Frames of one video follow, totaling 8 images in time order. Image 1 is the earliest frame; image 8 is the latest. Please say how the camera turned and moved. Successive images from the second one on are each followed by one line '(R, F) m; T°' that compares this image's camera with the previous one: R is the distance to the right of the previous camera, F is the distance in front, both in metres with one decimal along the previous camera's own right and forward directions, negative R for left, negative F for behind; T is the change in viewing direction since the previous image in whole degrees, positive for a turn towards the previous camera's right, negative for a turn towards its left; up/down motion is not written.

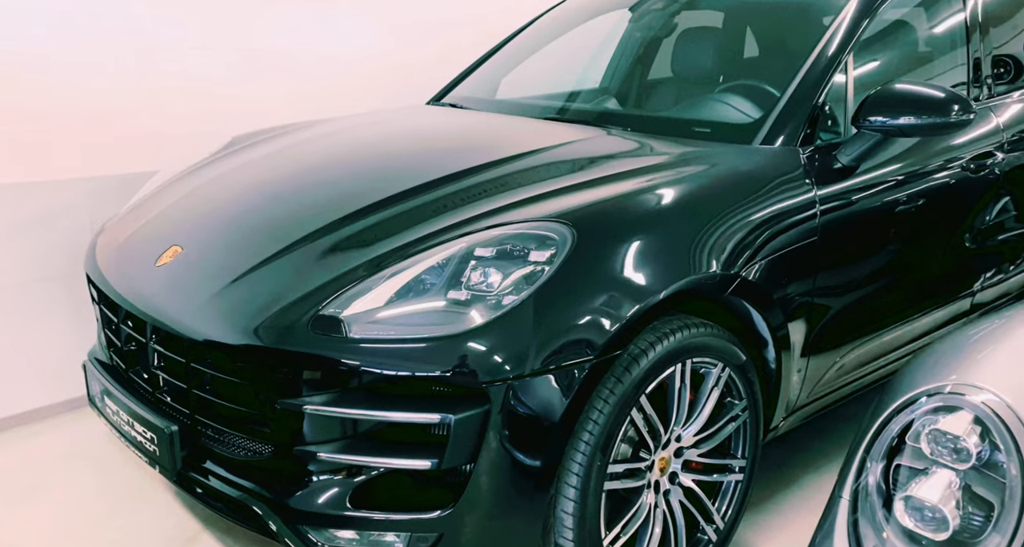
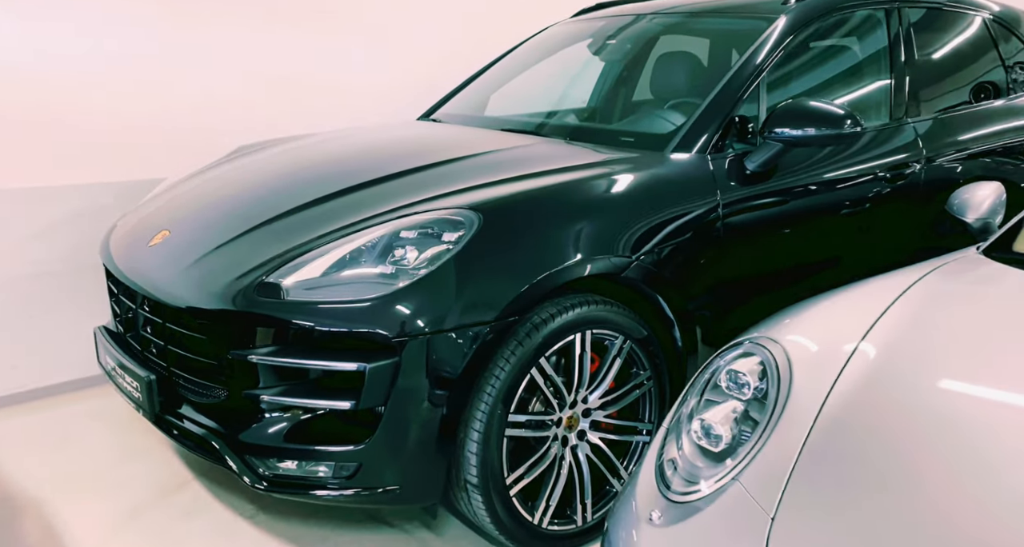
(+0.3, -0.2) m; -3°
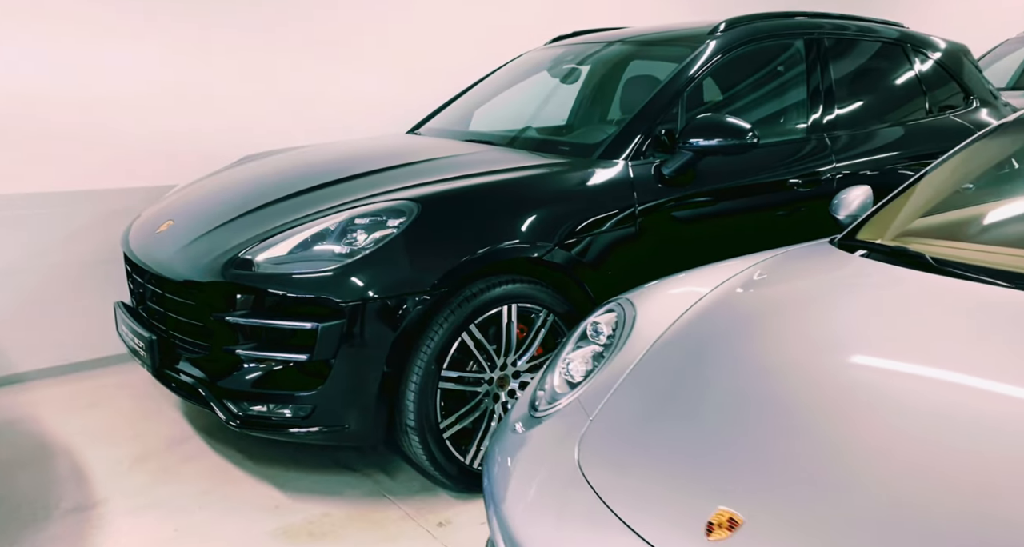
(+0.2, -0.3) m; -2°
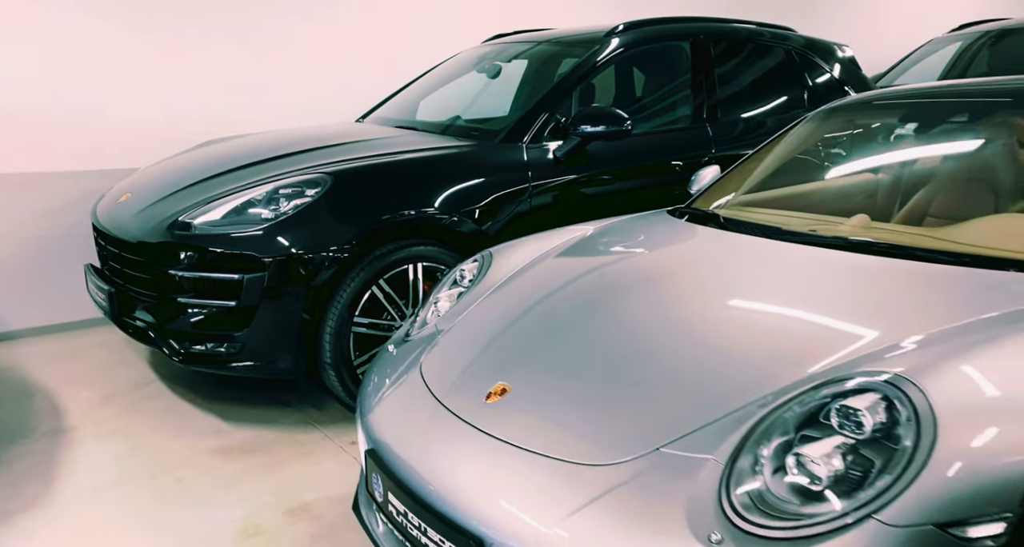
(+0.3, -0.4) m; 0°
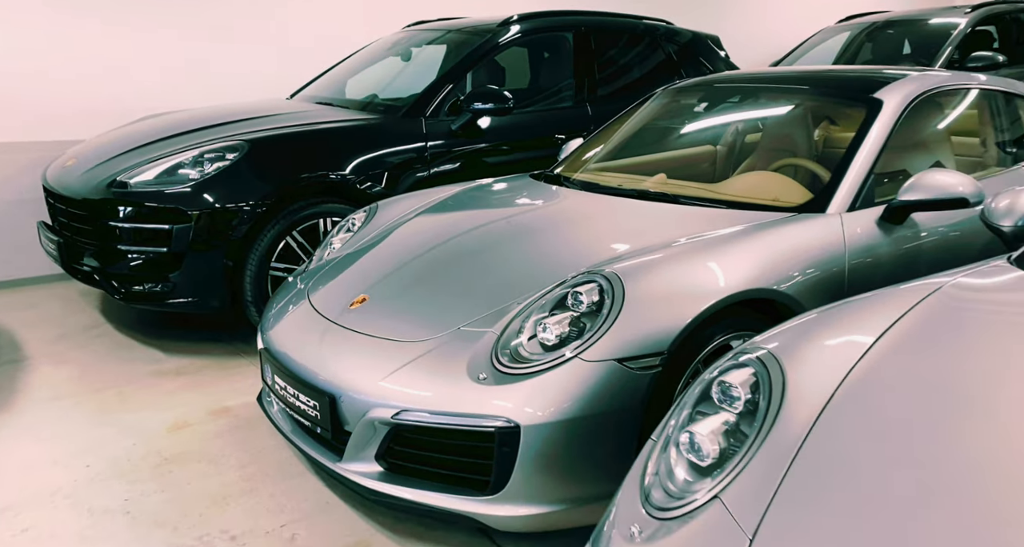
(+0.2, -0.4) m; +3°
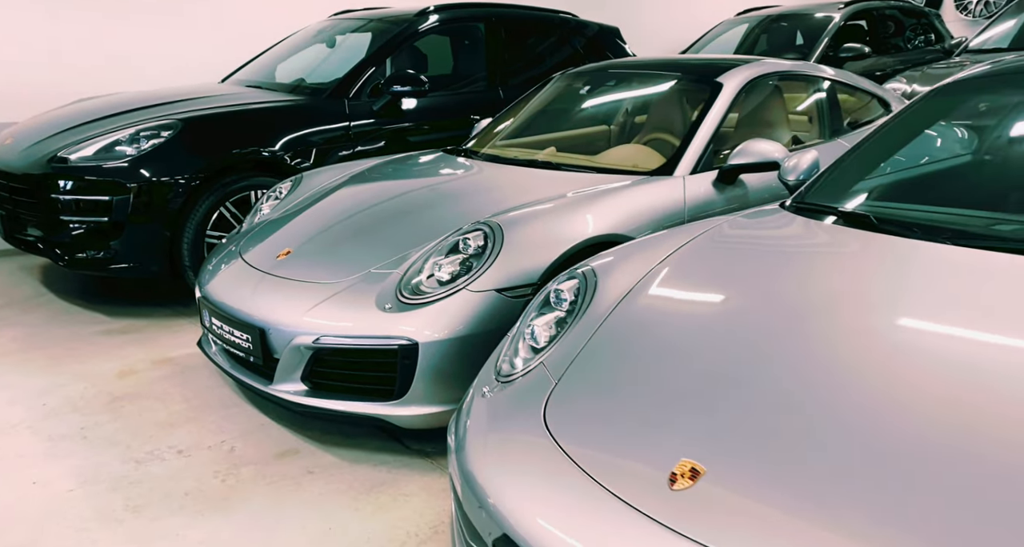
(+0.1, -0.3) m; +5°
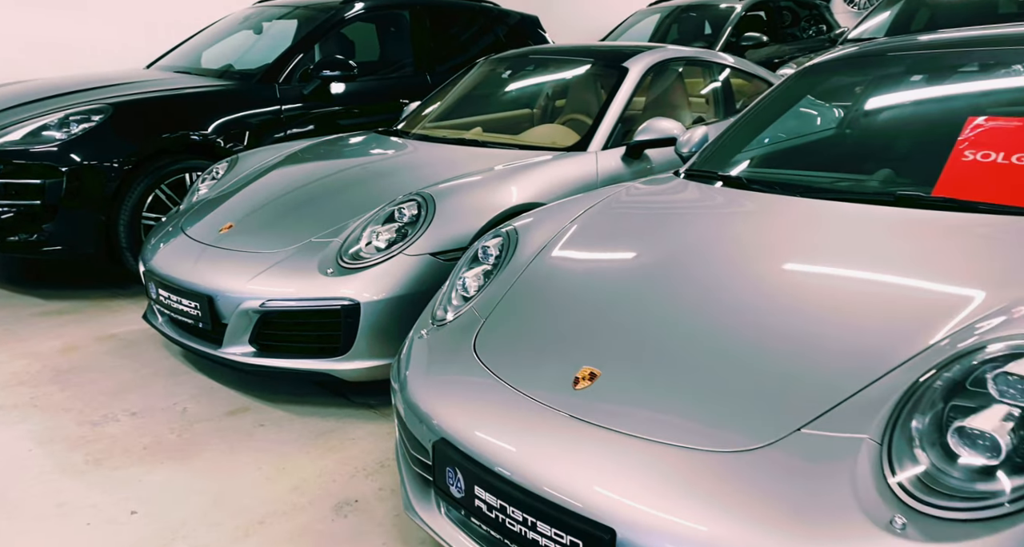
(0.0, -0.2) m; +6°
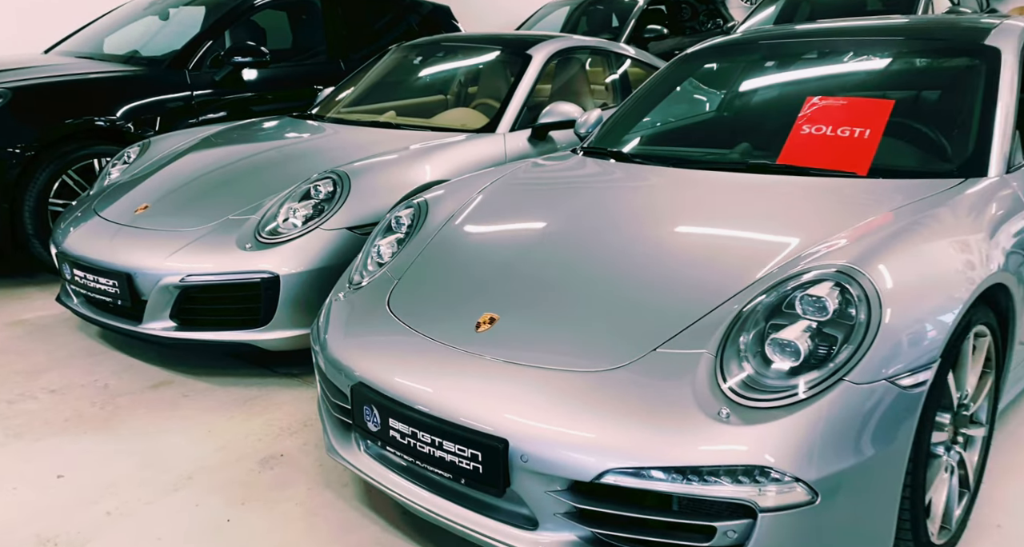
(0.0, -0.1) m; +6°
